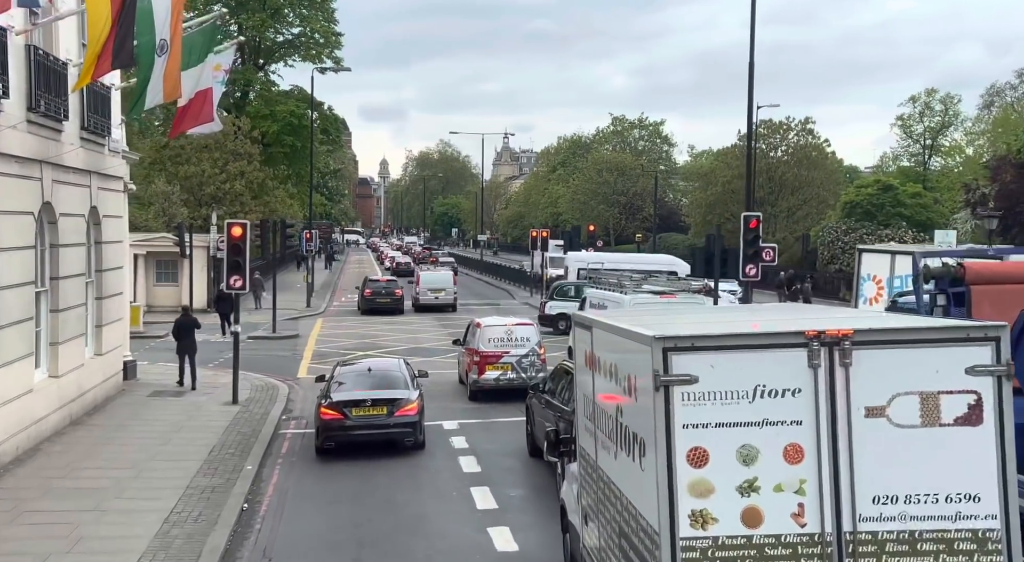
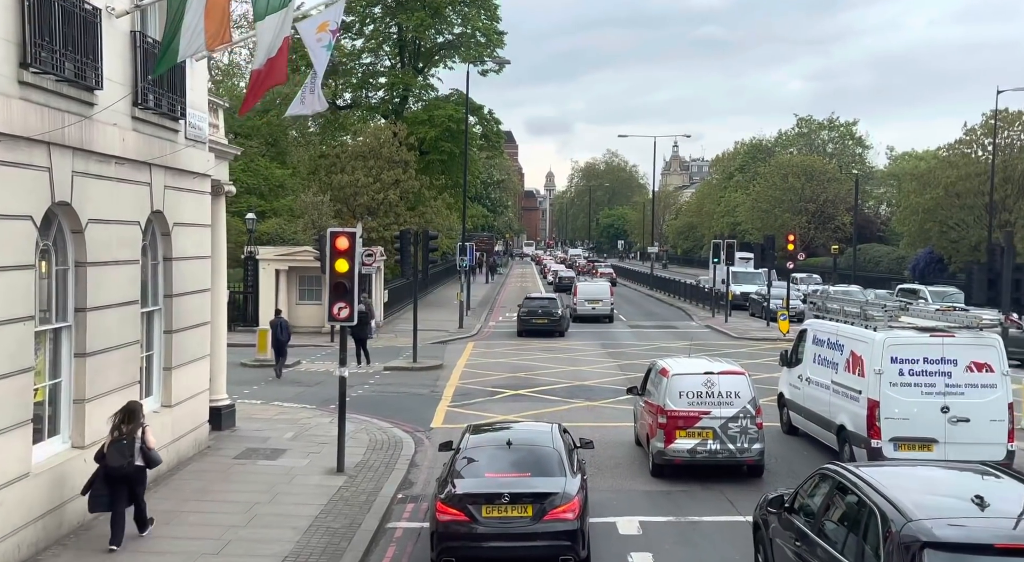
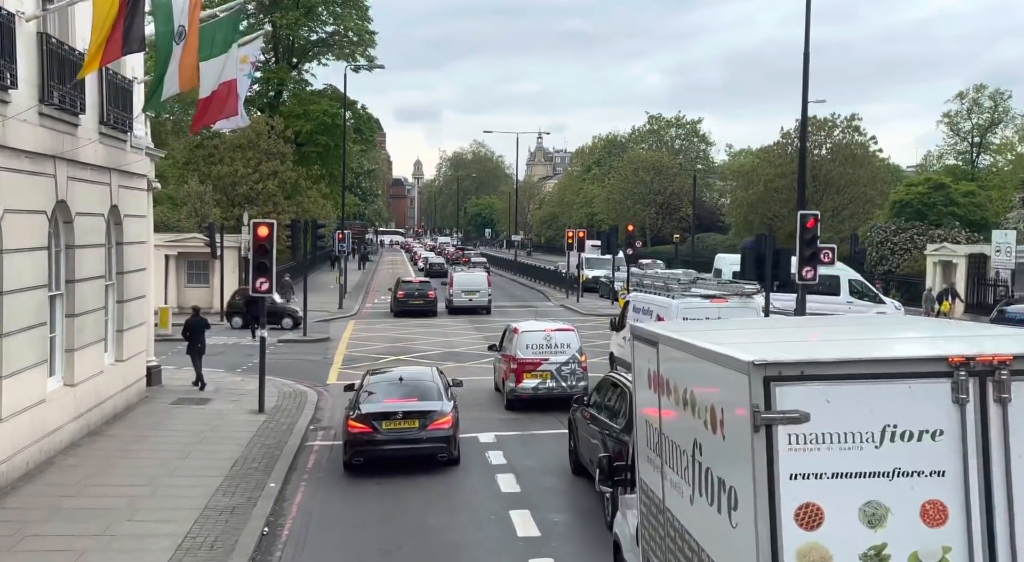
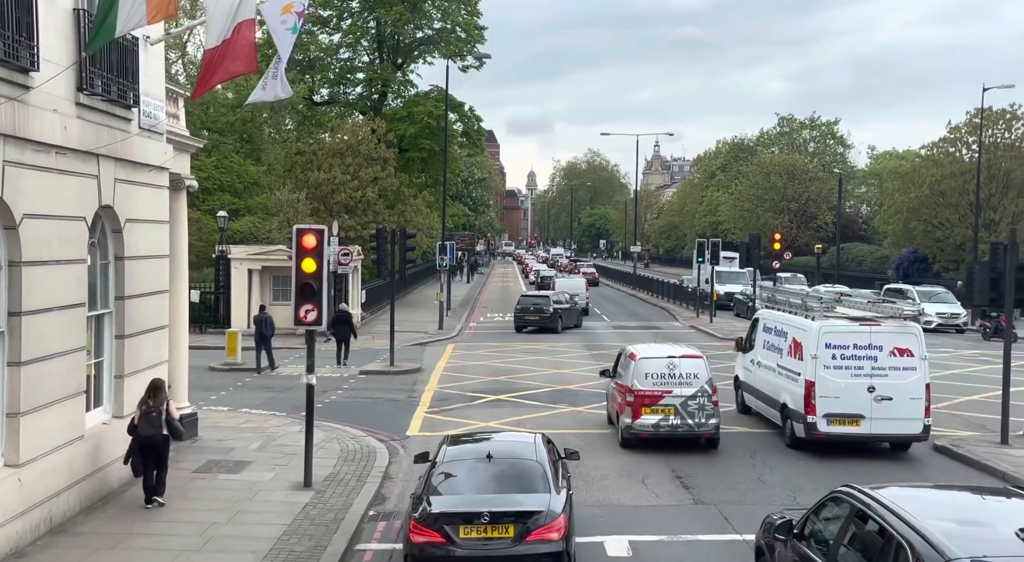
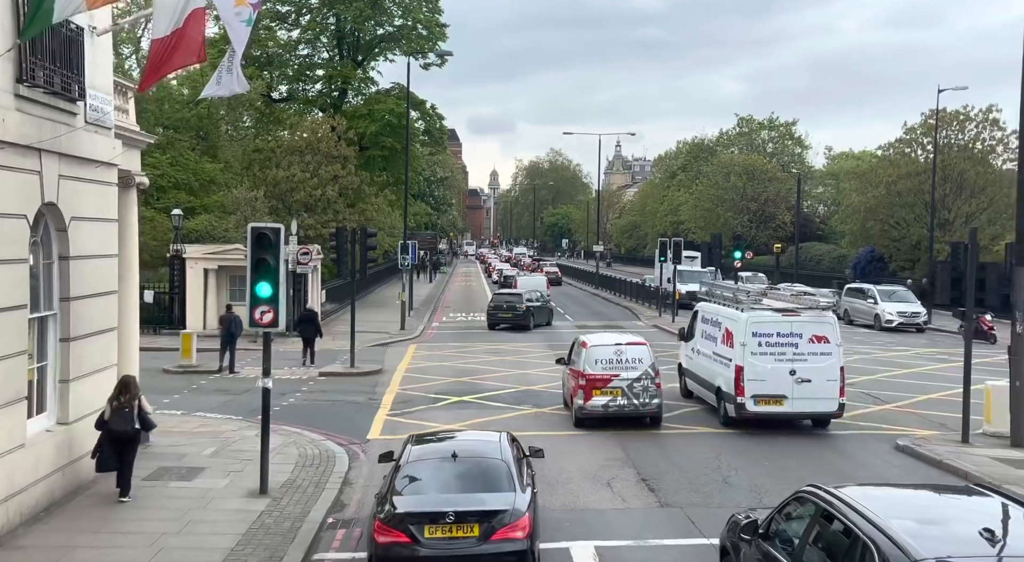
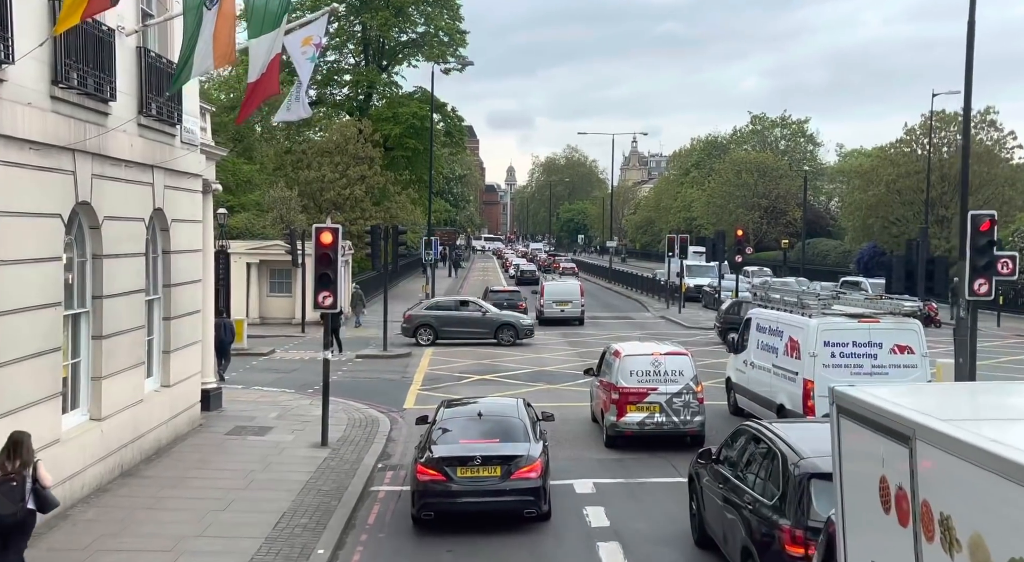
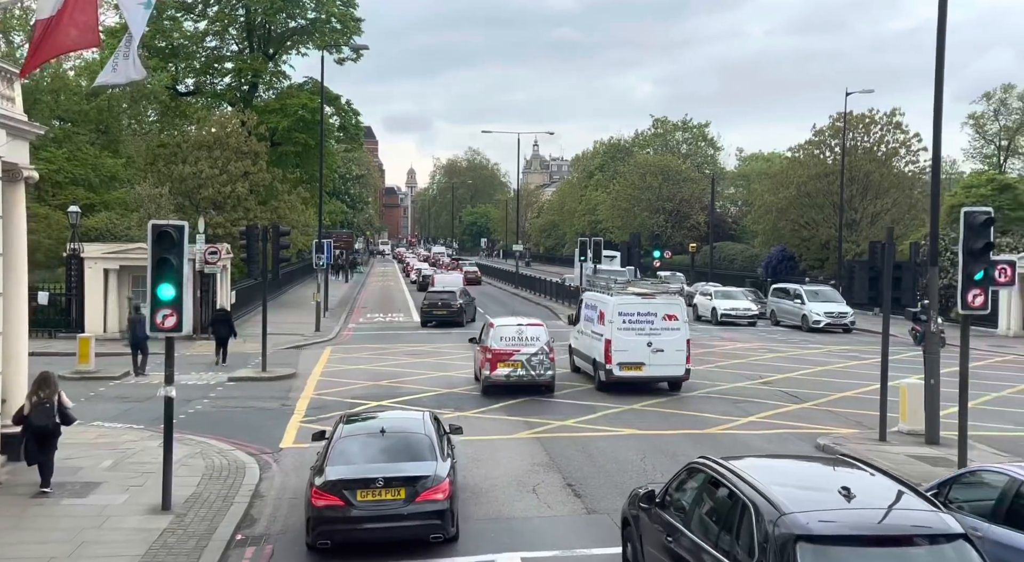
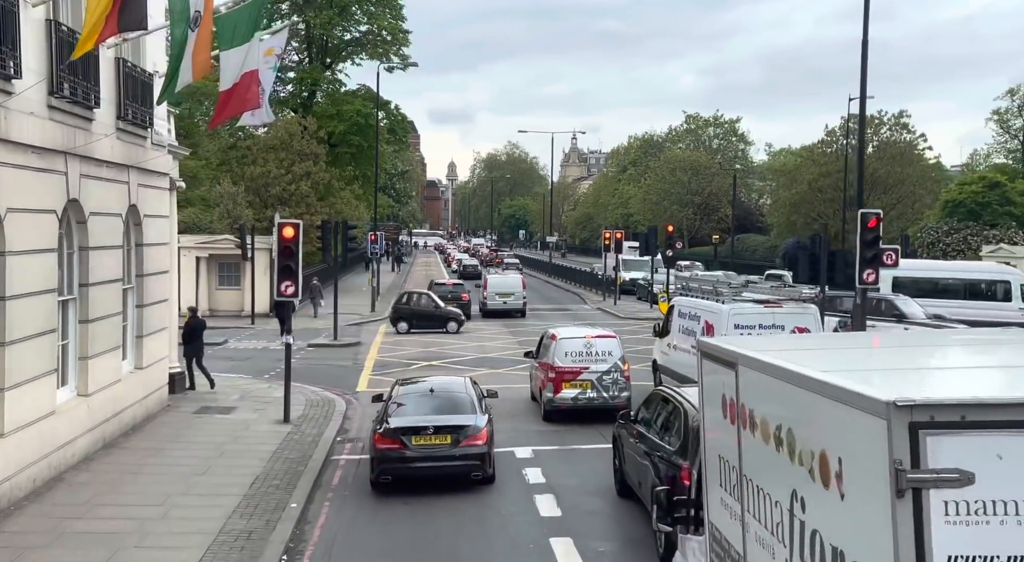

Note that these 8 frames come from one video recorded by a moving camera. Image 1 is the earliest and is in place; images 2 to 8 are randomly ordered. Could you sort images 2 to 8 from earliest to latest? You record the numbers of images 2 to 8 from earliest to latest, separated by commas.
3, 8, 6, 2, 4, 5, 7
